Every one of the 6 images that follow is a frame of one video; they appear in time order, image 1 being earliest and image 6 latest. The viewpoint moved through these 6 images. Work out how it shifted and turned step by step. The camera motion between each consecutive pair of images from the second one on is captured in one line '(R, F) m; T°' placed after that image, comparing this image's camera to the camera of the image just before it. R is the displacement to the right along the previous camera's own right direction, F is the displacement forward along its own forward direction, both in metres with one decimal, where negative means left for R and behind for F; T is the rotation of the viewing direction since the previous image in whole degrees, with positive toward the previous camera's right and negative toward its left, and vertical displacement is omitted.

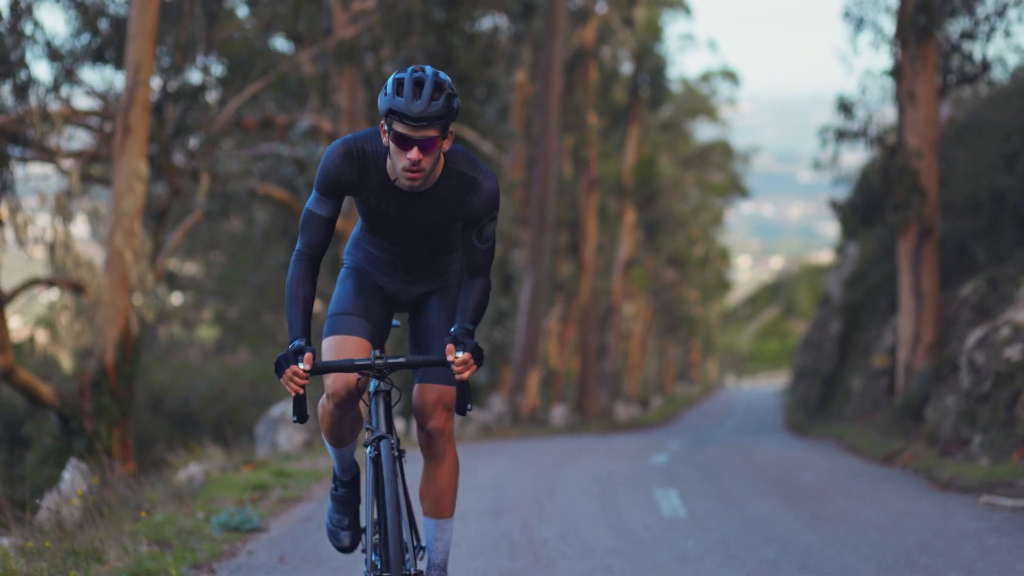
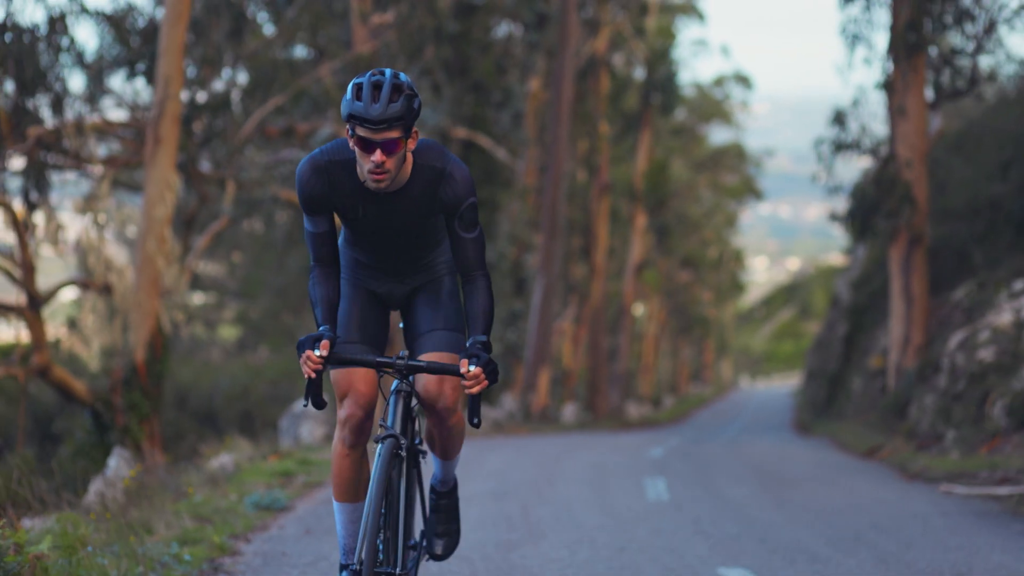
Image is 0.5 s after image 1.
(+0.1, -1.0) m; -1°
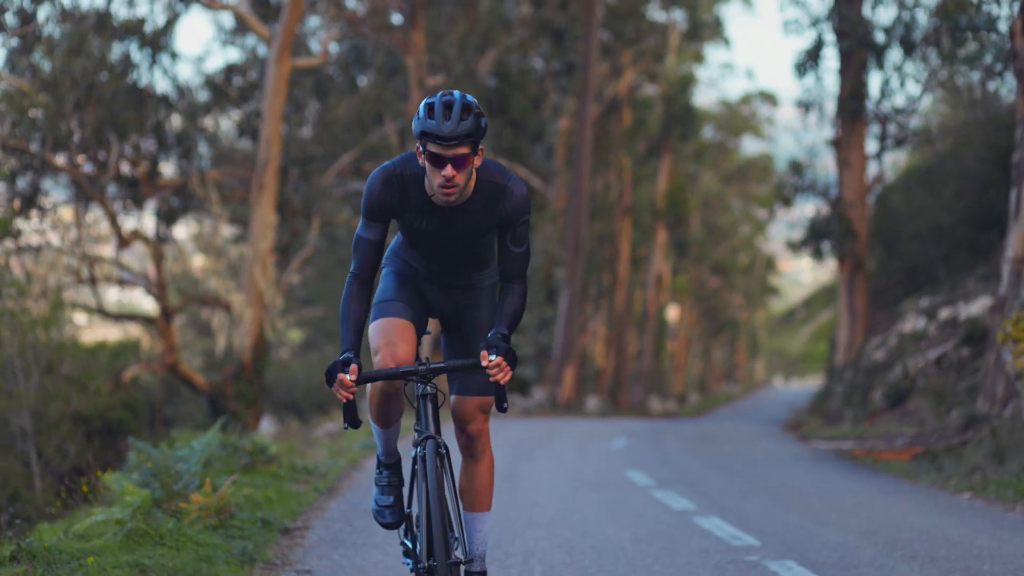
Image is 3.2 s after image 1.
(+0.4, -5.3) m; -2°
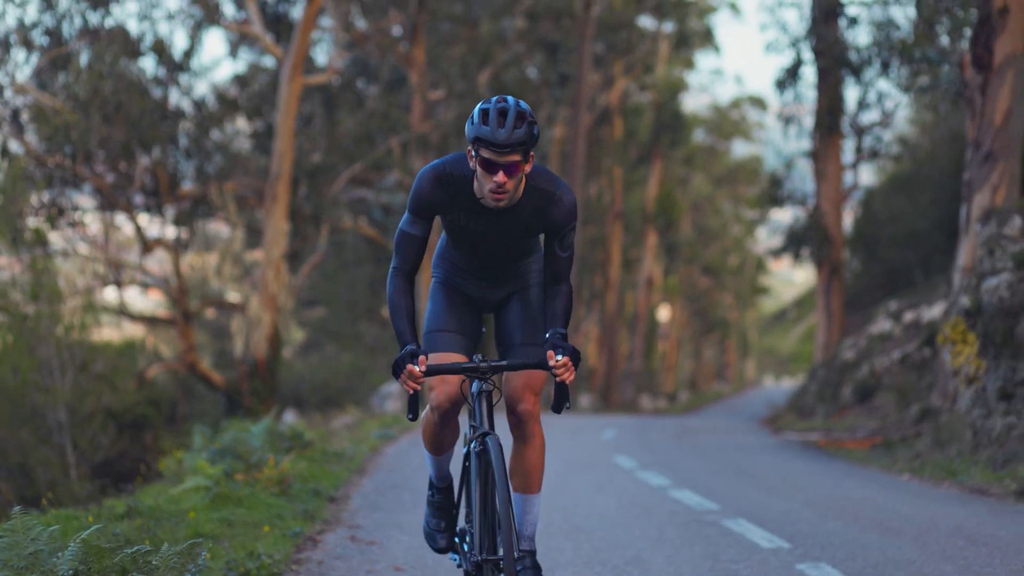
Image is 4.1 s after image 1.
(-0.1, -1.6) m; 0°
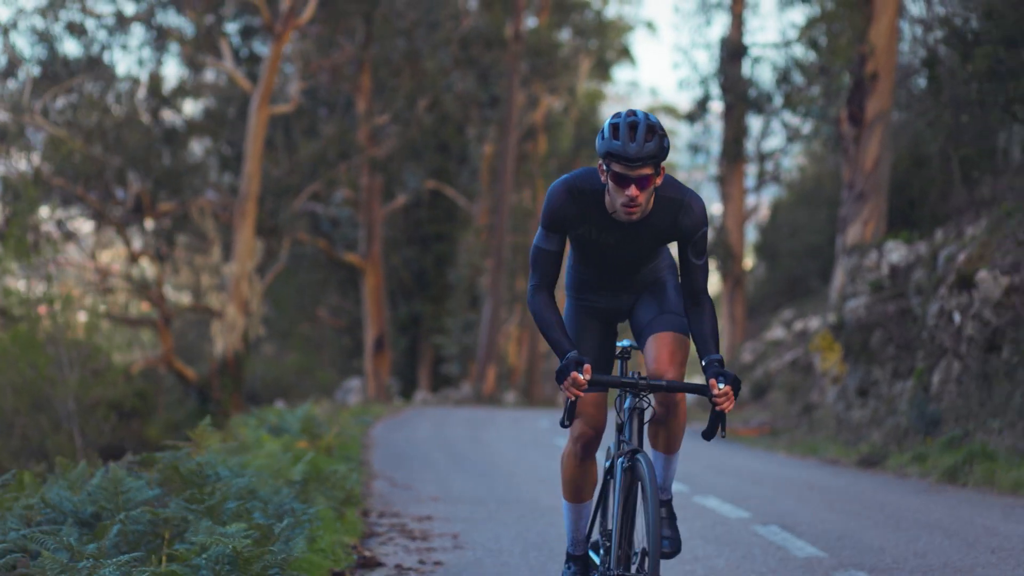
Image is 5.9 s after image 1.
(-0.7, -3.3) m; +4°
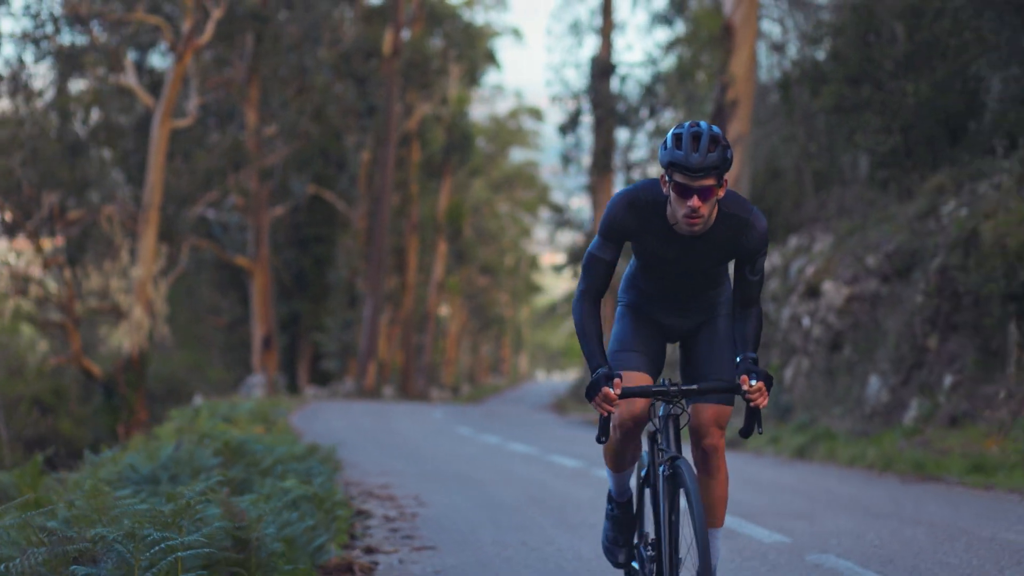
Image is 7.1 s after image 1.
(-0.7, -2.1) m; +6°
